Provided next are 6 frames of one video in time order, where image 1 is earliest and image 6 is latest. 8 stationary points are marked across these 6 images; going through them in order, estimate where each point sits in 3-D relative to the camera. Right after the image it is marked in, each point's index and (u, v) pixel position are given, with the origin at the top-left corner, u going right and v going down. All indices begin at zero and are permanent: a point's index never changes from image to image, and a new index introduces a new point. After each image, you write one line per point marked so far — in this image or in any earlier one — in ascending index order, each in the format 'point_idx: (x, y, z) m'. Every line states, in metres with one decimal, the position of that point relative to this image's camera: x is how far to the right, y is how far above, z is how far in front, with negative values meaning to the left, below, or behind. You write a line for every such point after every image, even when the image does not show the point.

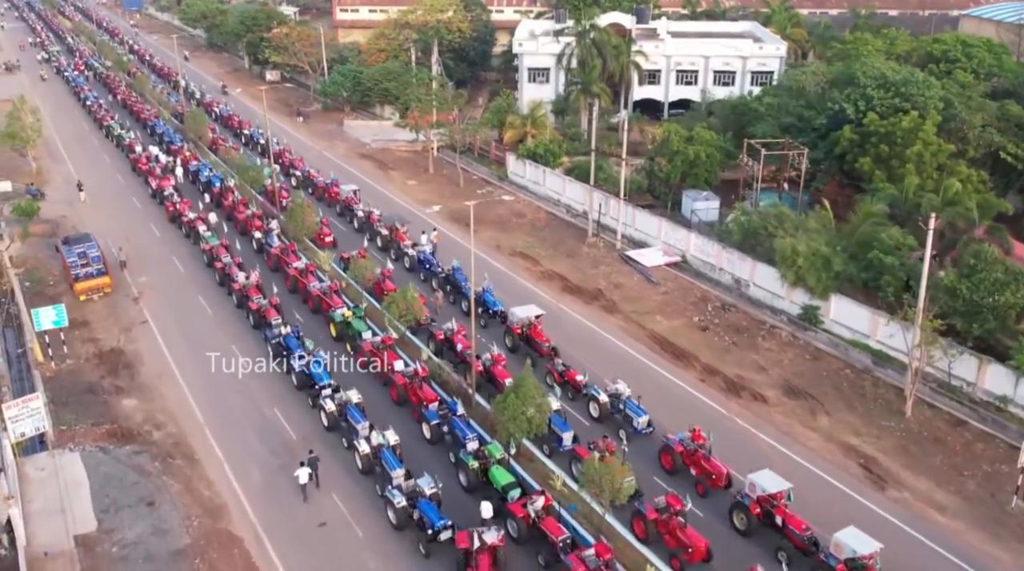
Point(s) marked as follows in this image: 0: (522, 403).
0: (+0.2, -2.5, +19.5) m
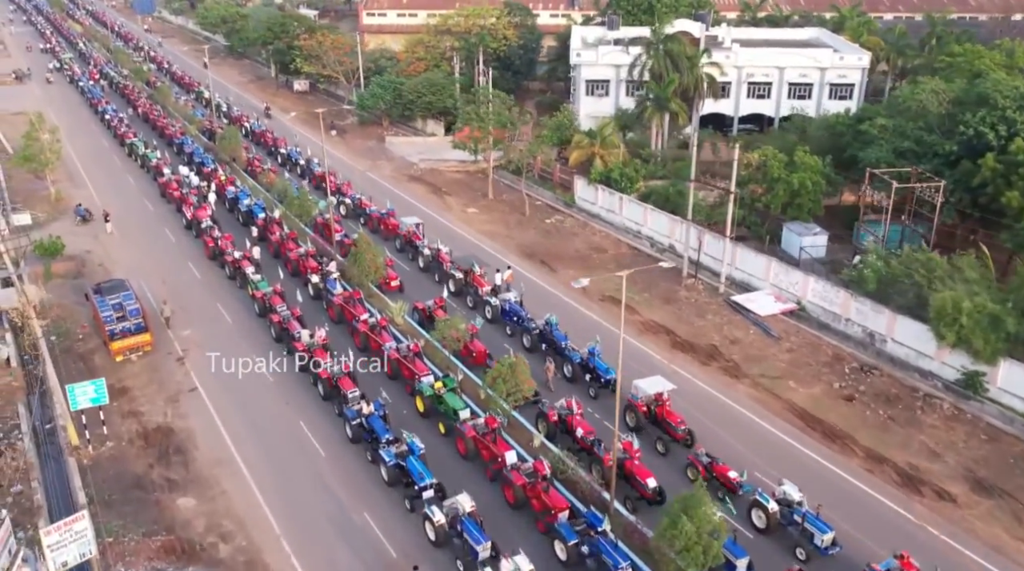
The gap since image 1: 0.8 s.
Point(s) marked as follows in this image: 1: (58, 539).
0: (+3.1, -4.1, +15.5) m
1: (-7.8, -4.4, +16.0) m
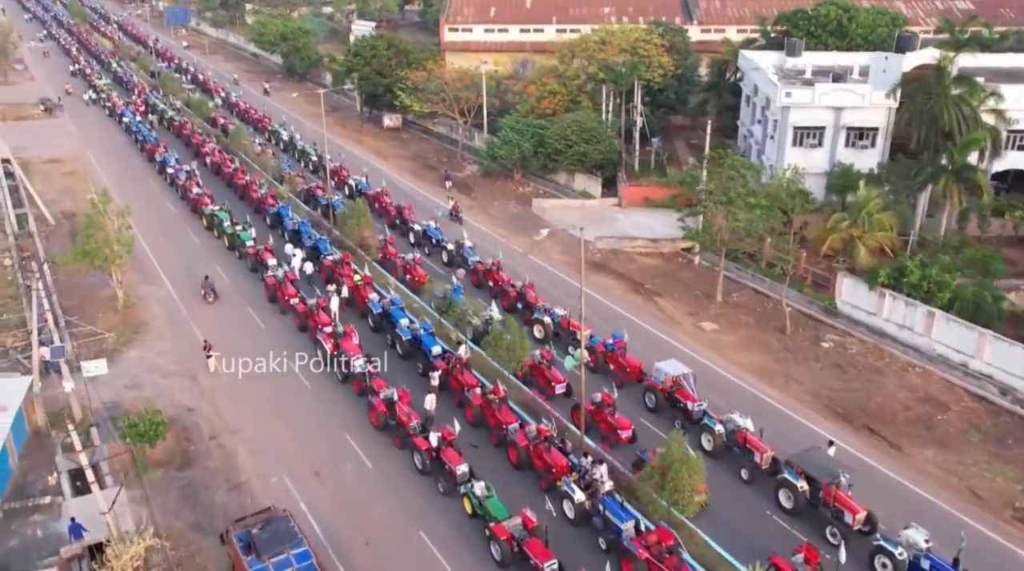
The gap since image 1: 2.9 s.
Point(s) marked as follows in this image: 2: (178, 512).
0: (+10.4, -8.3, +4.9) m
1: (-0.5, -8.6, +5.4) m
2: (-6.9, -4.6, +18.8) m
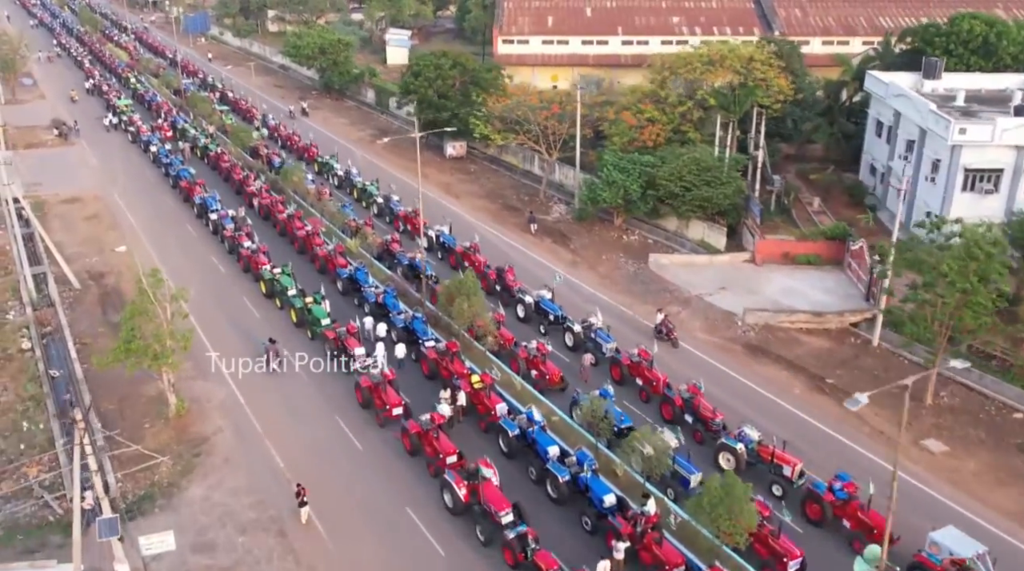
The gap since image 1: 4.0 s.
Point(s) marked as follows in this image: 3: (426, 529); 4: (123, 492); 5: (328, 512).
0: (+14.1, -10.7, -1.1) m
1: (+3.2, -11.1, -0.6) m
2: (-3.1, -7.0, +12.8) m
3: (-1.7, -4.8, +18.0) m
4: (-8.1, -4.3, +19.4) m
5: (-3.7, -4.6, +18.5) m
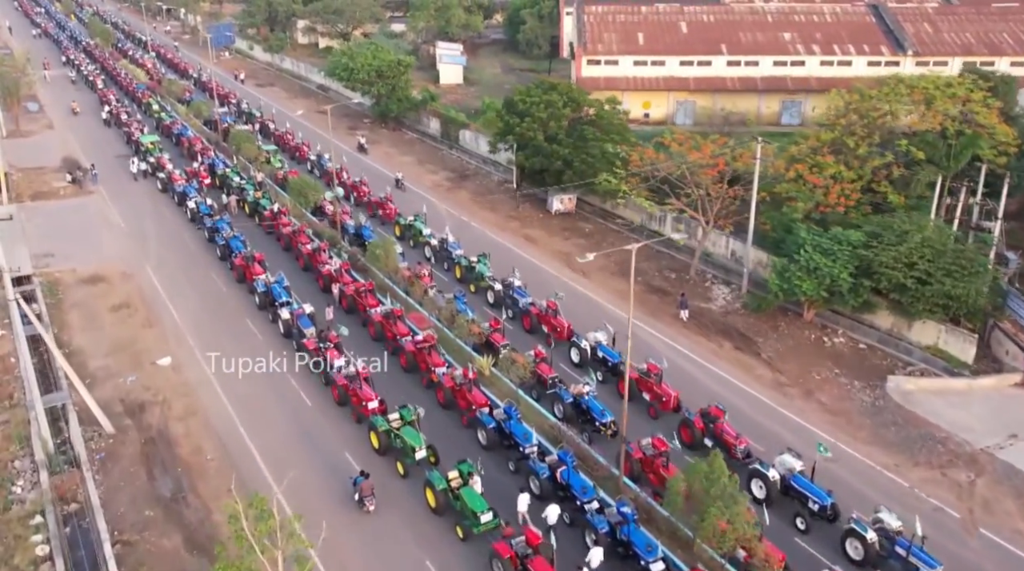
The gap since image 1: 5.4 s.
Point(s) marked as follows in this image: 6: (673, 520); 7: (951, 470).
0: (+18.8, -14.0, -9.4) m
1: (+7.9, -14.4, -8.9) m
2: (+1.5, -10.3, +4.6) m
3: (+2.9, -8.1, +9.7) m
4: (-3.5, -7.6, +11.1) m
5: (+0.9, -7.9, +10.2) m
6: (+3.0, -4.2, +16.3) m
7: (+9.4, -3.9, +19.7) m
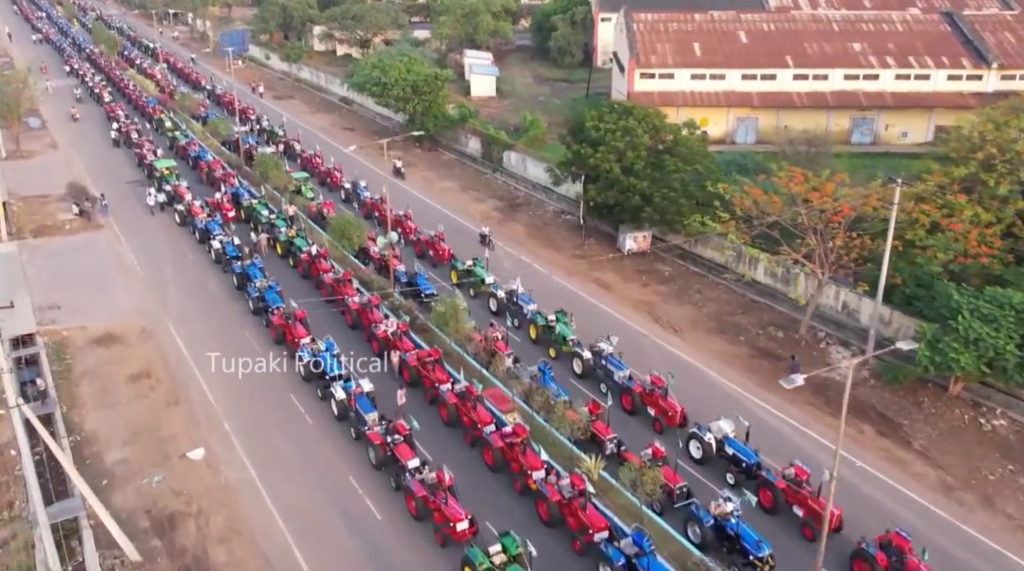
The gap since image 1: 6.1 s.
0: (+21.0, -15.7, -13.6) m
1: (+10.2, -16.1, -13.1) m
2: (+3.8, -12.0, +0.4) m
3: (+5.2, -9.7, +5.5) m
4: (-1.2, -9.3, +6.9) m
5: (+3.2, -9.6, +6.1) m
6: (+5.3, -5.9, +12.1) m
7: (+11.6, -5.6, +15.5) m
